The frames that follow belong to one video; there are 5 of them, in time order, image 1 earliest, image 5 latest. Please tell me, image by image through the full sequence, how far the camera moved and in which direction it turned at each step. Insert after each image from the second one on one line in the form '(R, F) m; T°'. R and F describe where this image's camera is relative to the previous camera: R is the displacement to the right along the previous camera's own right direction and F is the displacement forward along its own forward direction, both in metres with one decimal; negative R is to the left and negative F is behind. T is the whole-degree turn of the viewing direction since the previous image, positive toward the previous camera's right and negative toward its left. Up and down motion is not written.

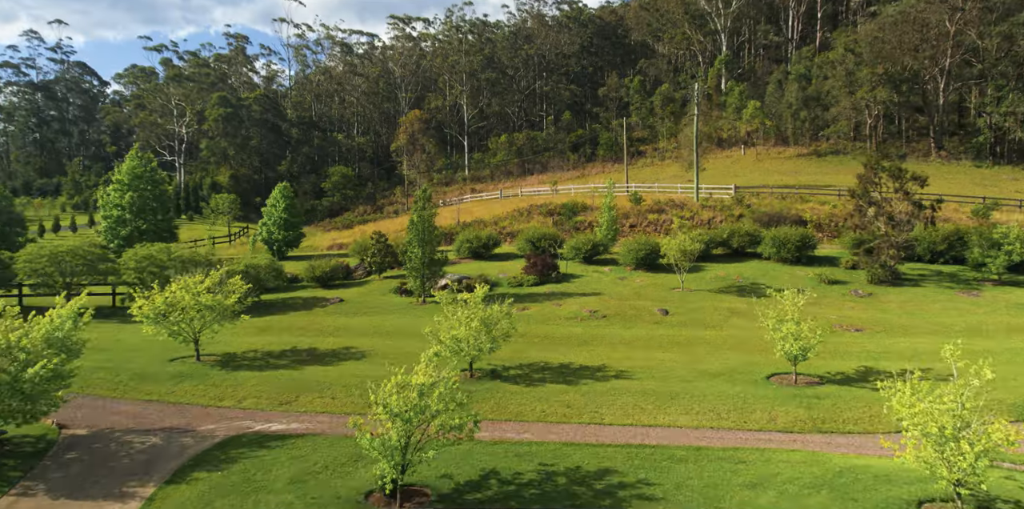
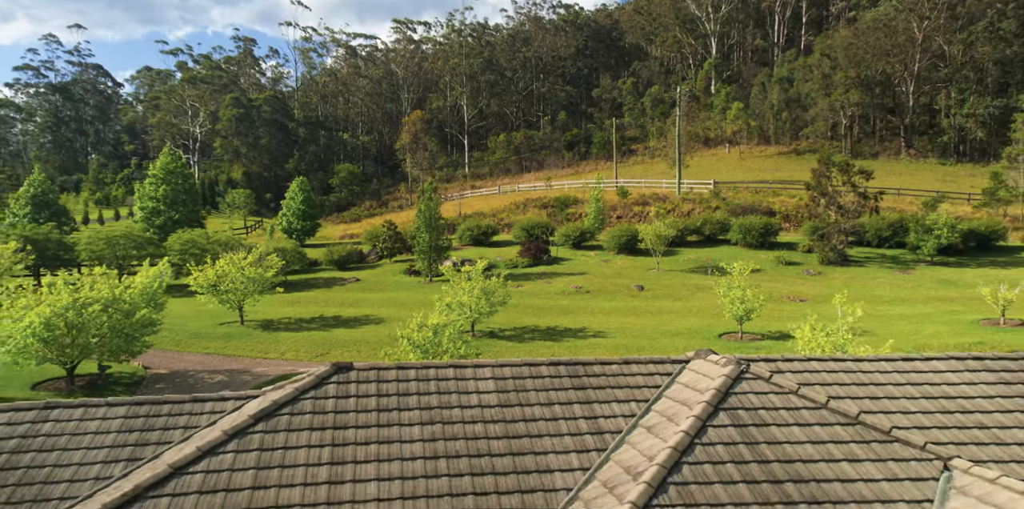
(+0.2, -5.0) m; 0°
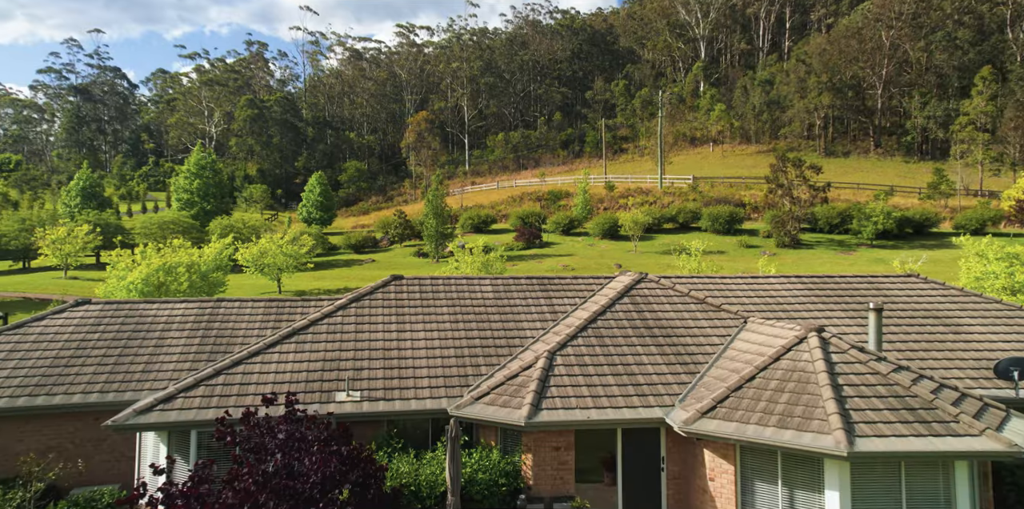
(+0.2, -5.9) m; 0°
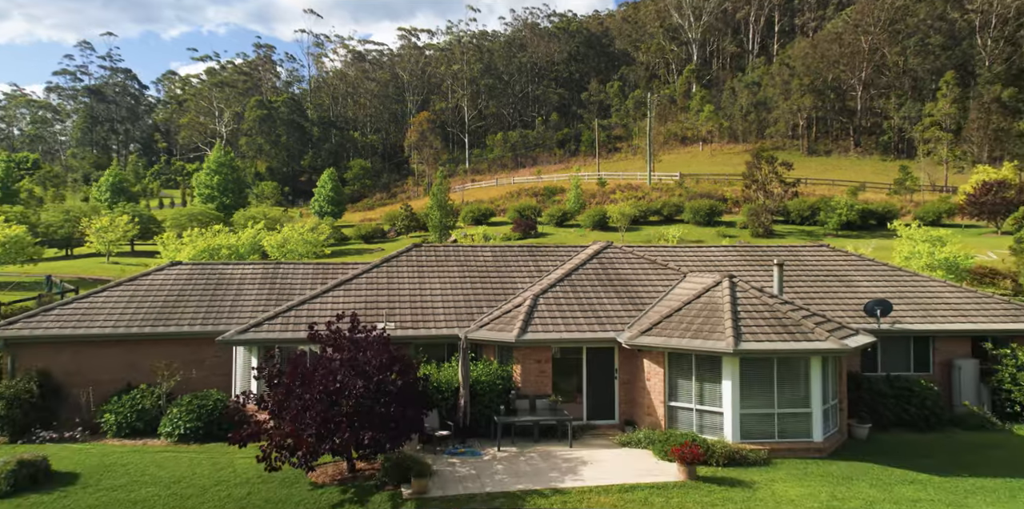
(+0.1, -4.3) m; 0°
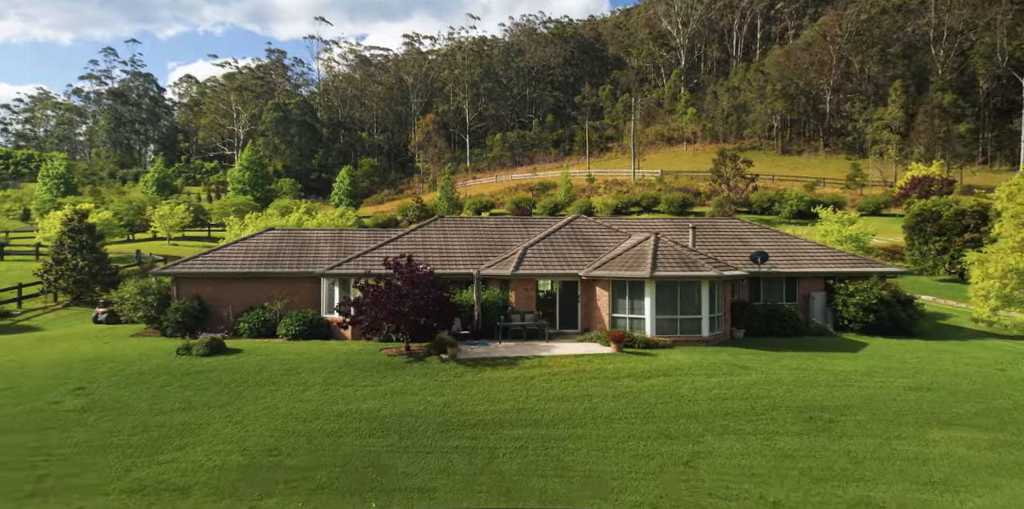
(0.0, -7.7) m; 0°
